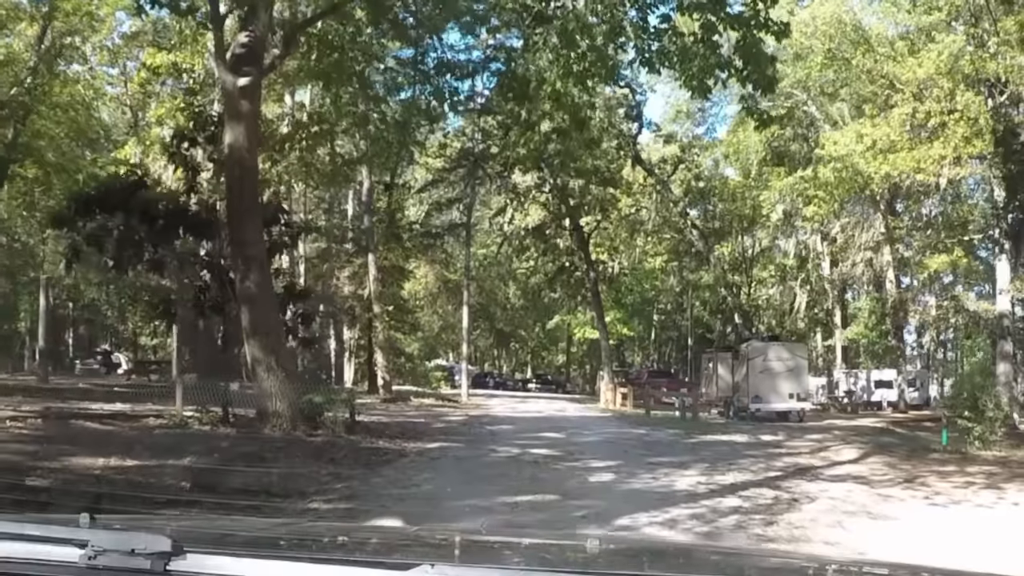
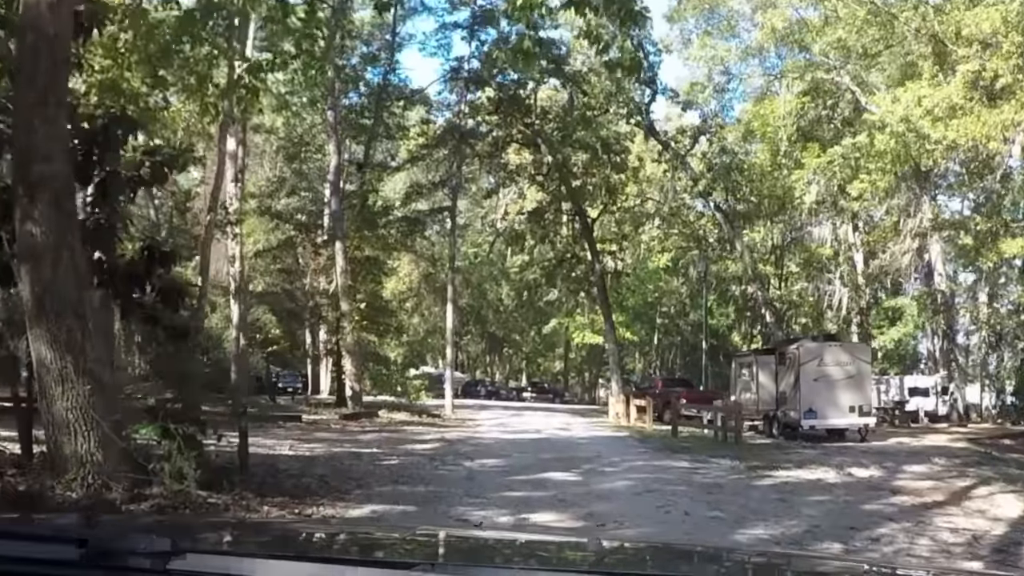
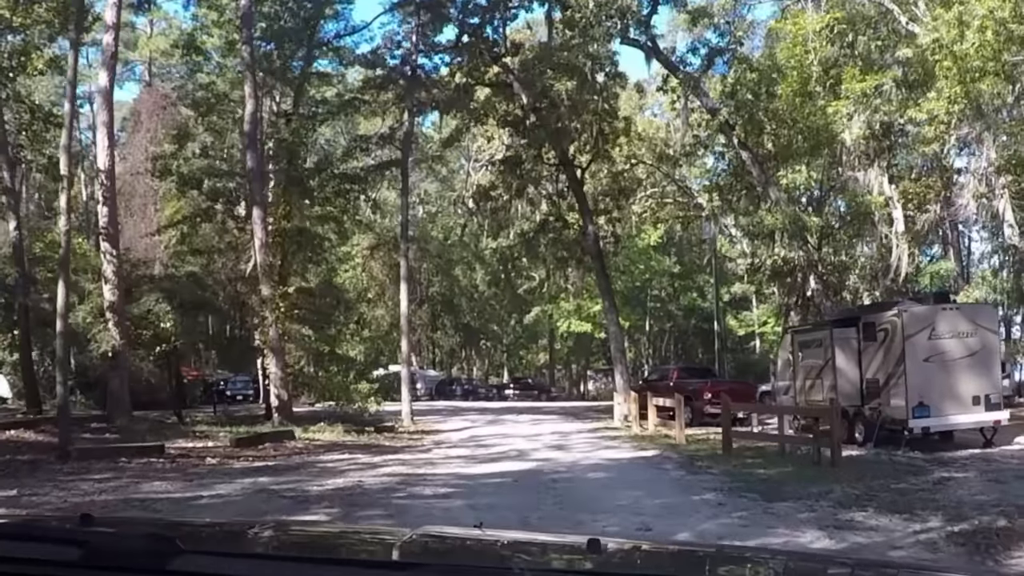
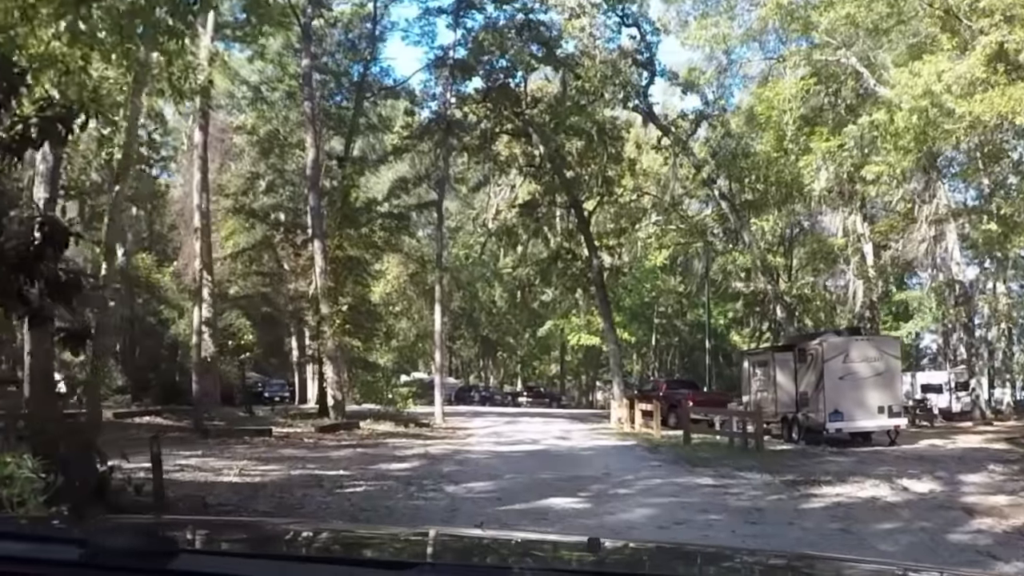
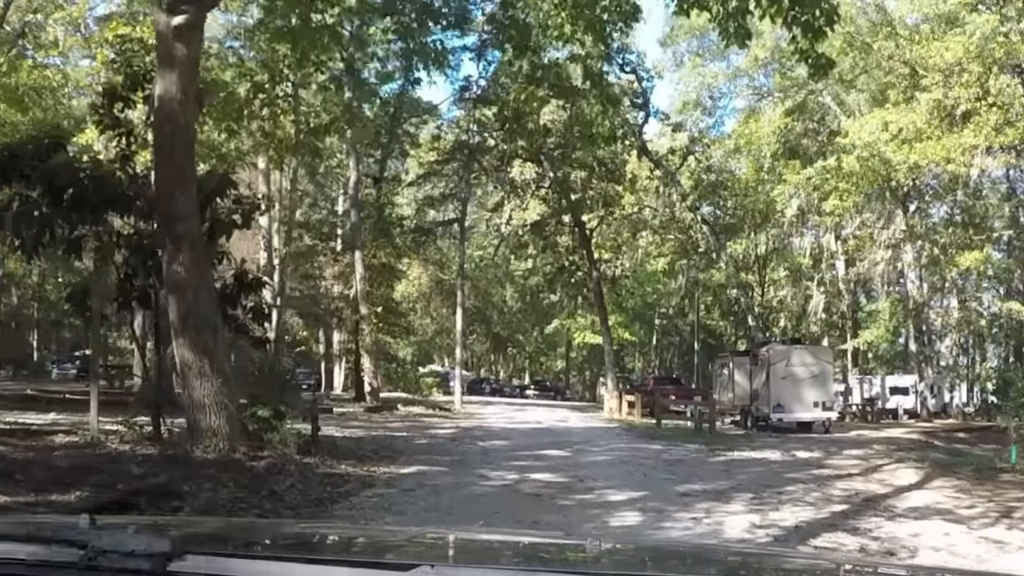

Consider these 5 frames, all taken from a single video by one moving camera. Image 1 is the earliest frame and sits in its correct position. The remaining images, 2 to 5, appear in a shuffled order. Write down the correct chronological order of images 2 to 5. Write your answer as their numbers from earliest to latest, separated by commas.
5, 2, 4, 3
